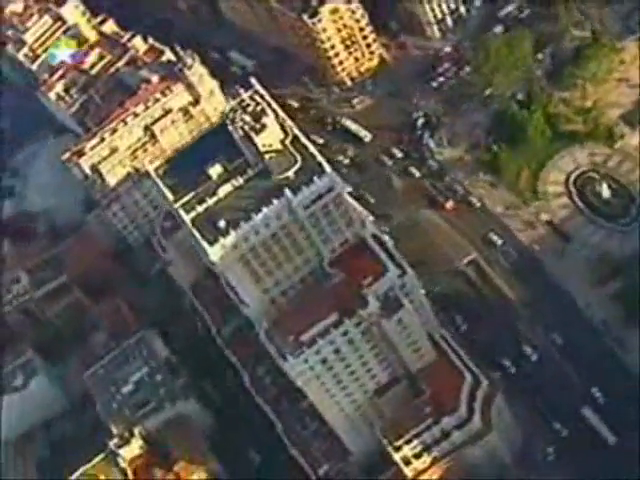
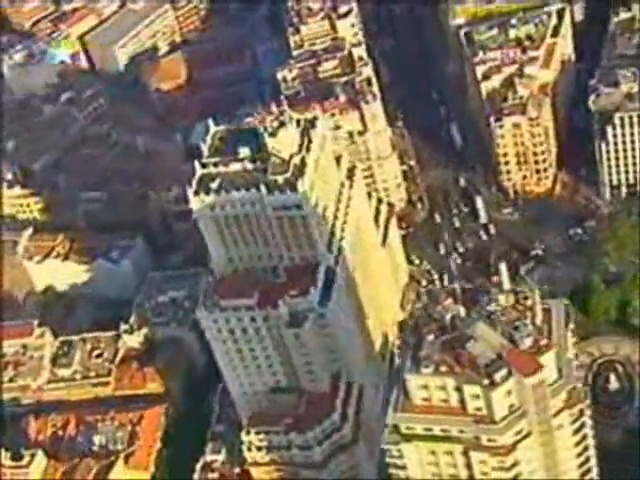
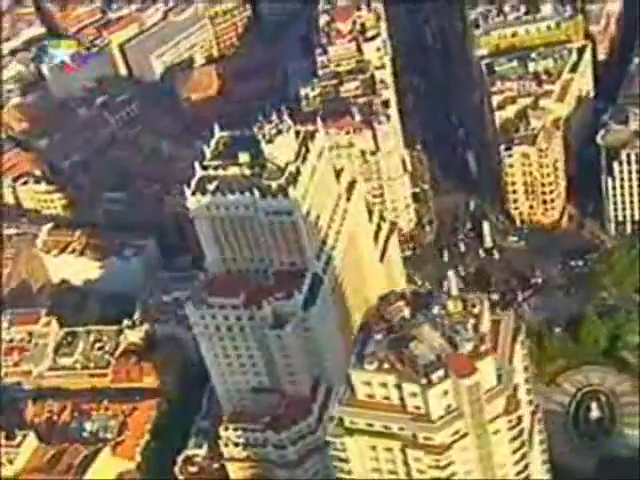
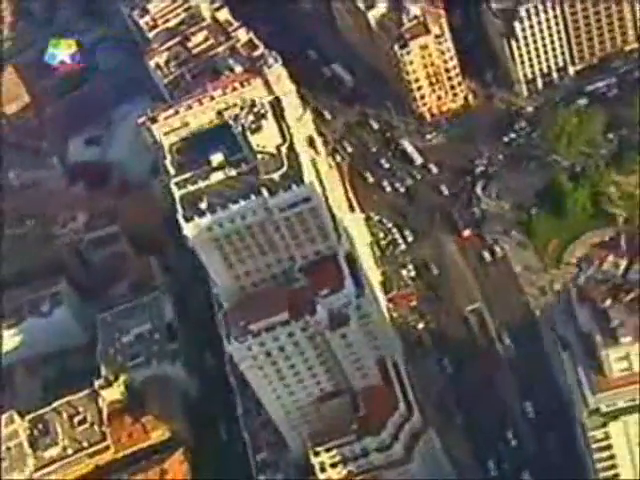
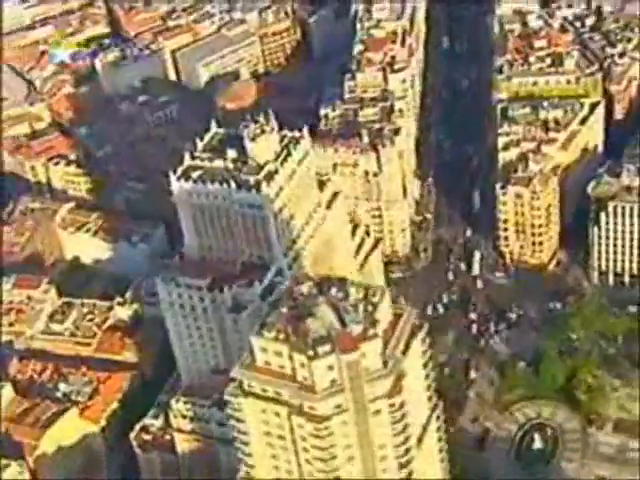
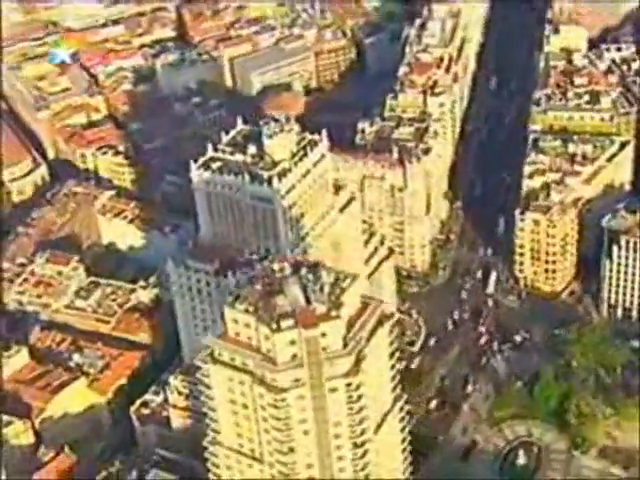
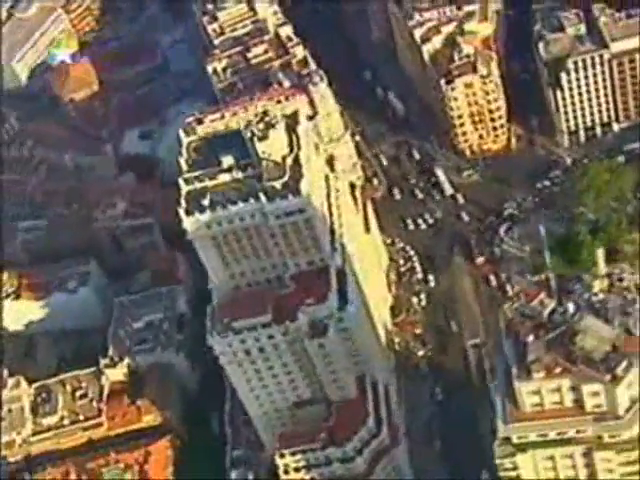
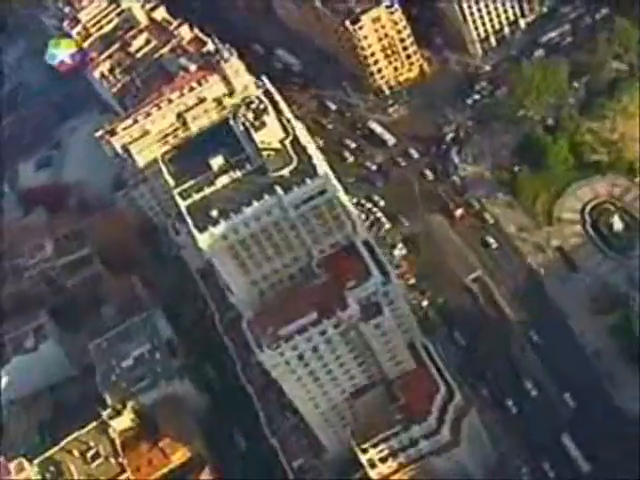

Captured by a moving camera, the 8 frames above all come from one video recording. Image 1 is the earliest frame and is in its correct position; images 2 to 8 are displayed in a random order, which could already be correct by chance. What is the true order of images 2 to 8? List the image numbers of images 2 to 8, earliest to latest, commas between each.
8, 4, 7, 2, 3, 5, 6
